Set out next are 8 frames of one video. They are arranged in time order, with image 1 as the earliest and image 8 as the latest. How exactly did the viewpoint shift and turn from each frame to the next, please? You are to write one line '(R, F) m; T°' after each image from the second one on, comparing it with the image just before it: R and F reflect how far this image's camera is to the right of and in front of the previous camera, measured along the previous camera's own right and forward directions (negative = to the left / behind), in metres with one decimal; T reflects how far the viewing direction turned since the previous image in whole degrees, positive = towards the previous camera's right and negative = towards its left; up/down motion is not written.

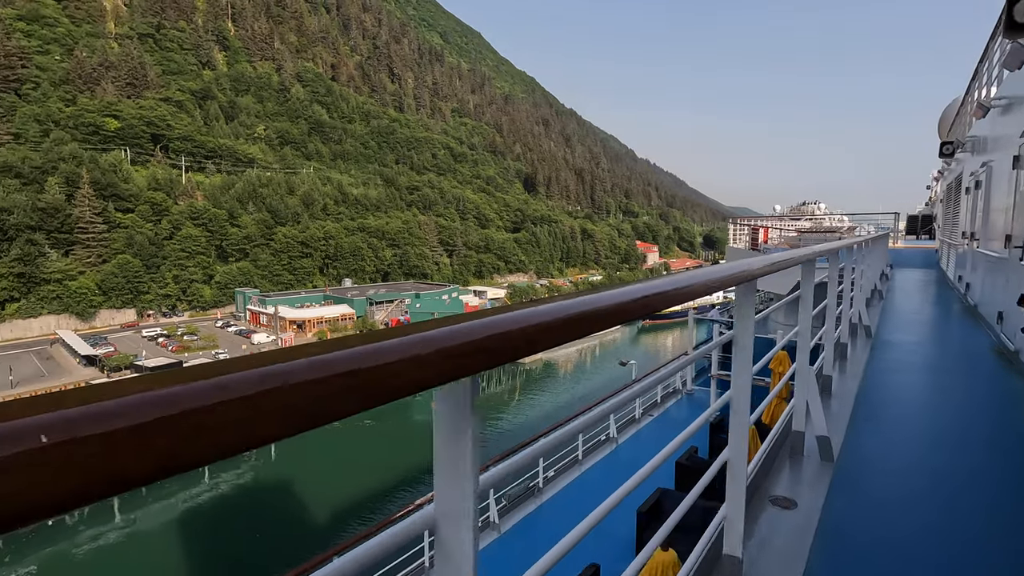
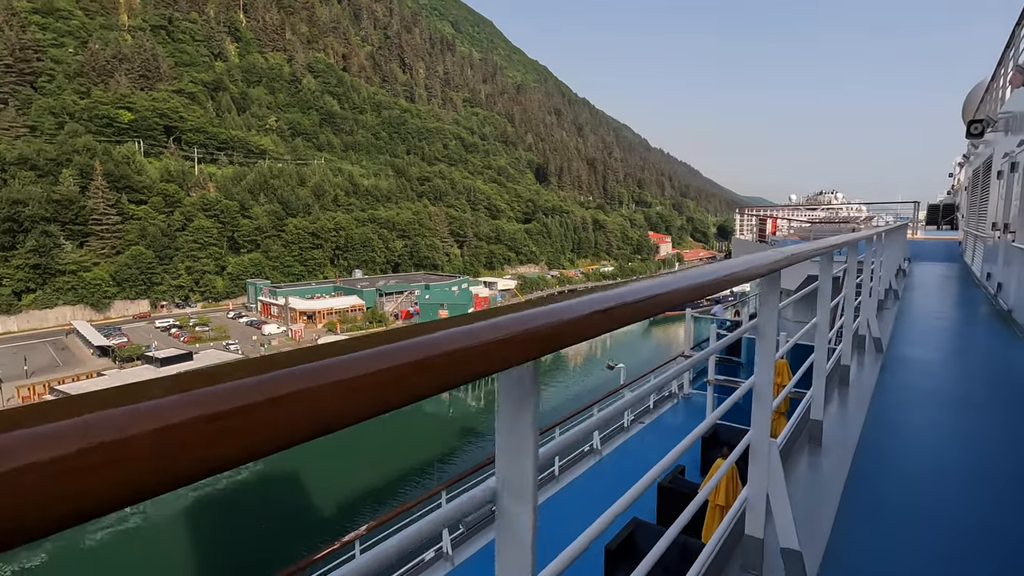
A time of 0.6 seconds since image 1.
(+0.2, +0.2) m; -1°
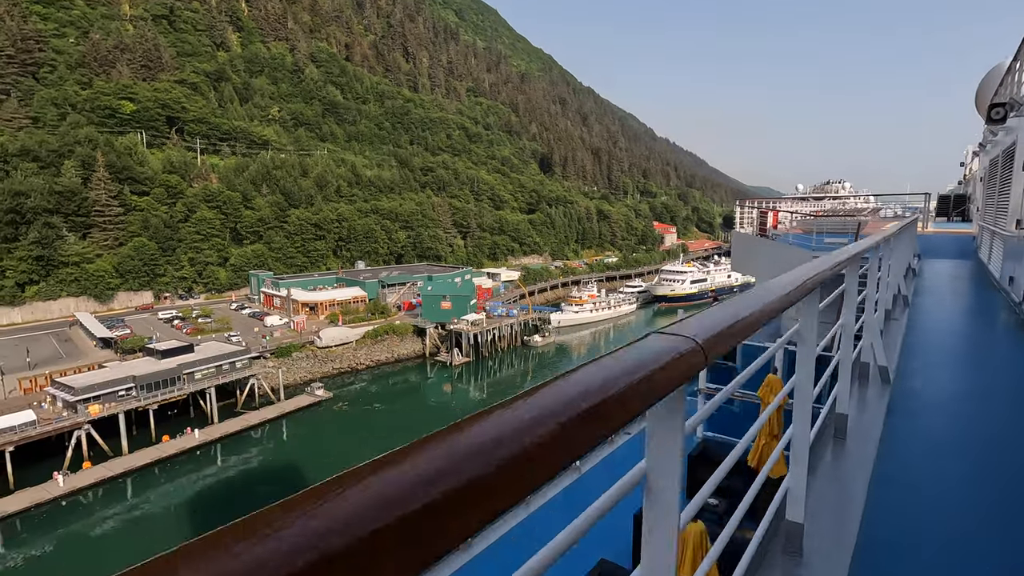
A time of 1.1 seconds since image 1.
(+0.1, +0.2) m; -1°
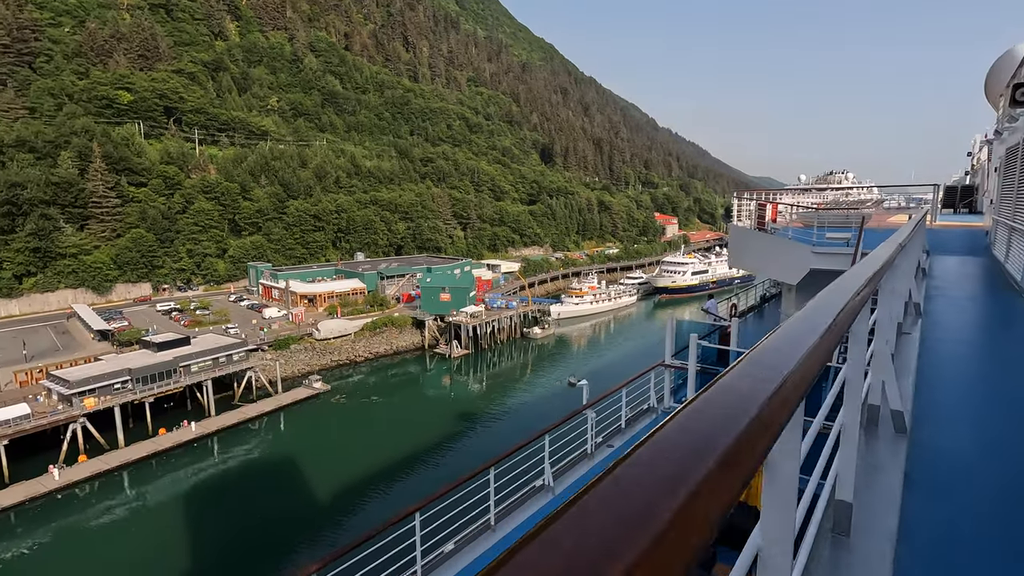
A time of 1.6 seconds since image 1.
(+0.1, +0.2) m; 0°
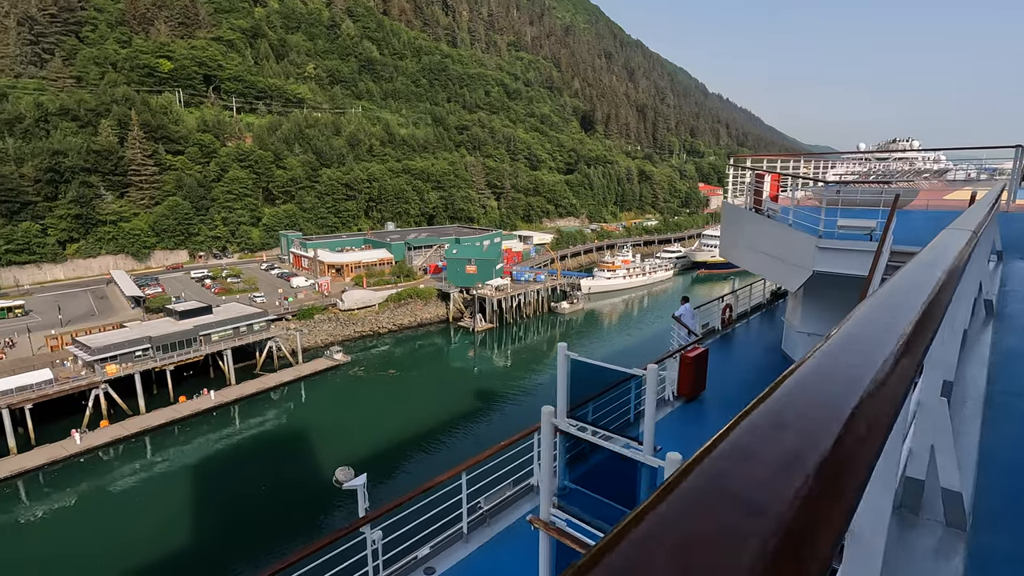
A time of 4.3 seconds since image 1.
(+0.8, +1.0) m; -4°
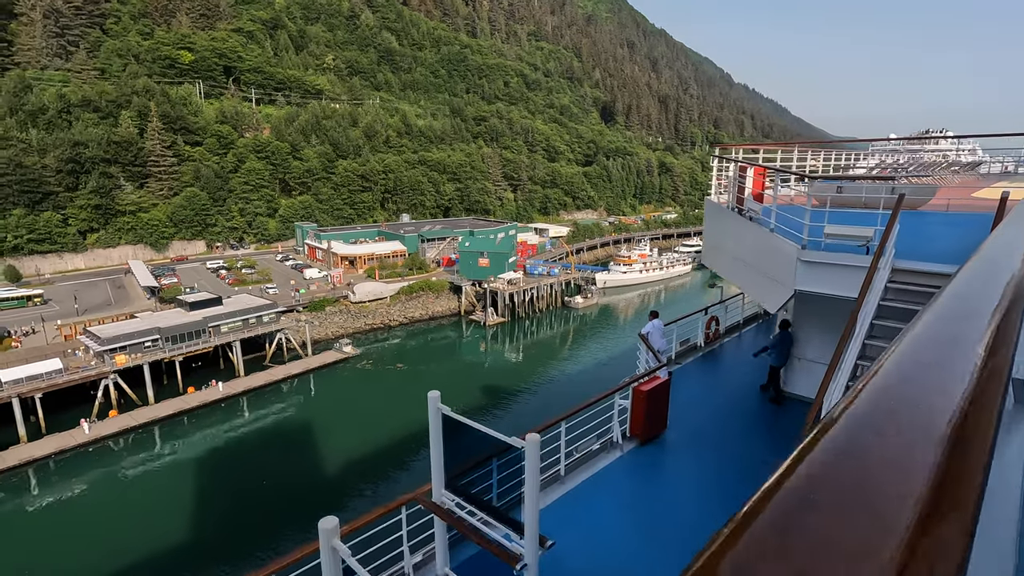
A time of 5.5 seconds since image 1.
(+0.4, +0.4) m; -2°
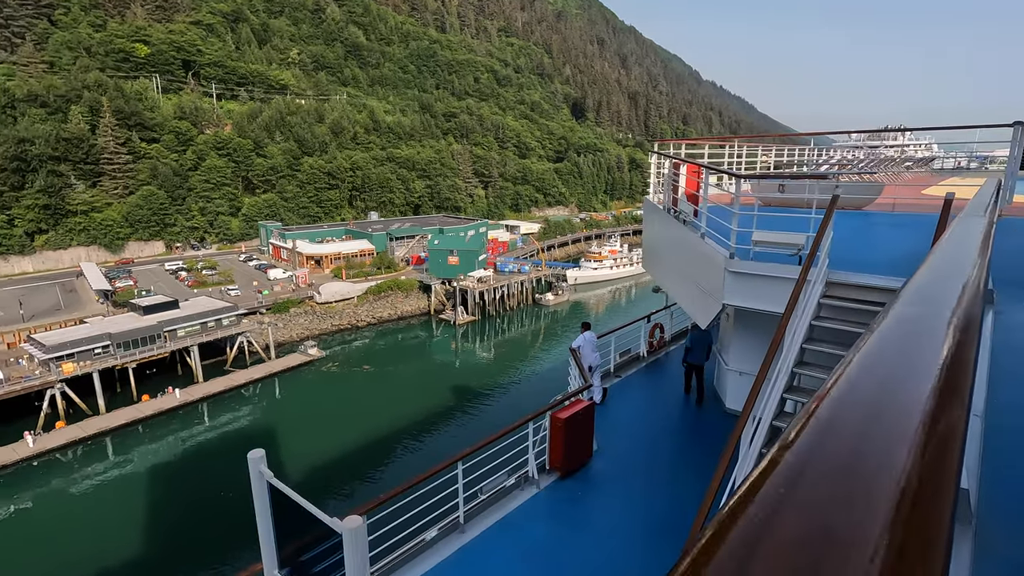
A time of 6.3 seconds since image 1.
(+0.3, +0.3) m; +3°
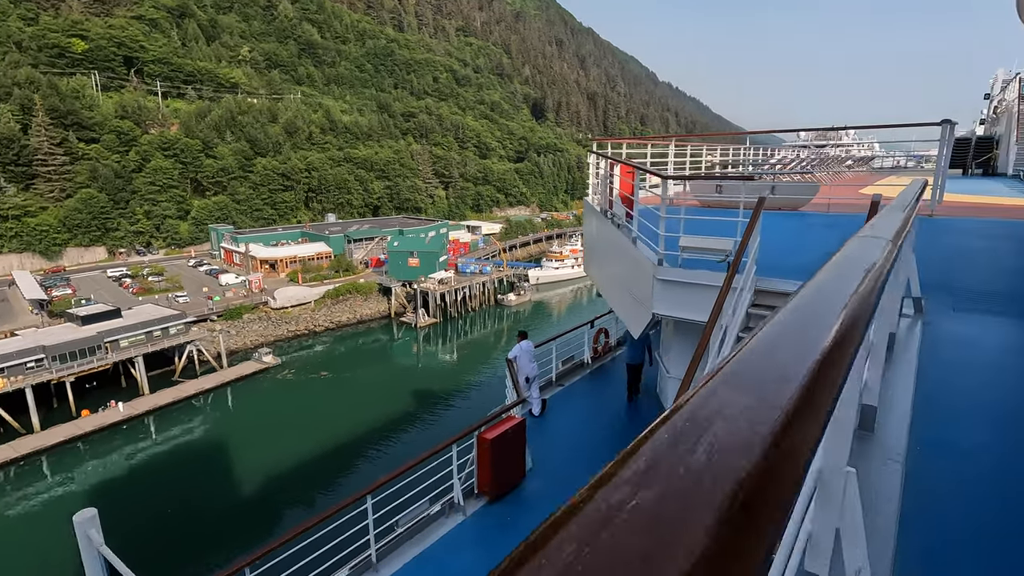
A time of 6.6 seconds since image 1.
(+0.1, +0.1) m; +4°
